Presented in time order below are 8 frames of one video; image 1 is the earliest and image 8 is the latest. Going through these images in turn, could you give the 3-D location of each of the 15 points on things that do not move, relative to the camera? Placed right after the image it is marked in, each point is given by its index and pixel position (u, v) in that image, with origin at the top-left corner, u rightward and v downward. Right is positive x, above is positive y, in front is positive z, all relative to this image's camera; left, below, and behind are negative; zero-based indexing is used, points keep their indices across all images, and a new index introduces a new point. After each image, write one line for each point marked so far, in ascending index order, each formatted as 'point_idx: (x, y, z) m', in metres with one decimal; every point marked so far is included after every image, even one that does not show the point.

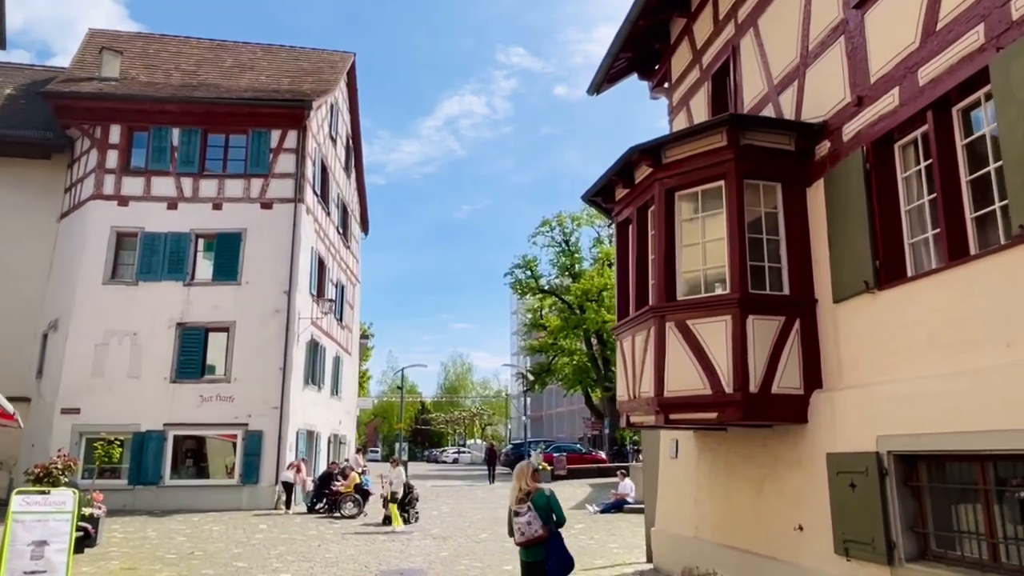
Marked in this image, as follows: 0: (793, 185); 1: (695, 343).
0: (+2.7, +1.0, +7.4) m
1: (+1.7, -0.5, +7.1) m
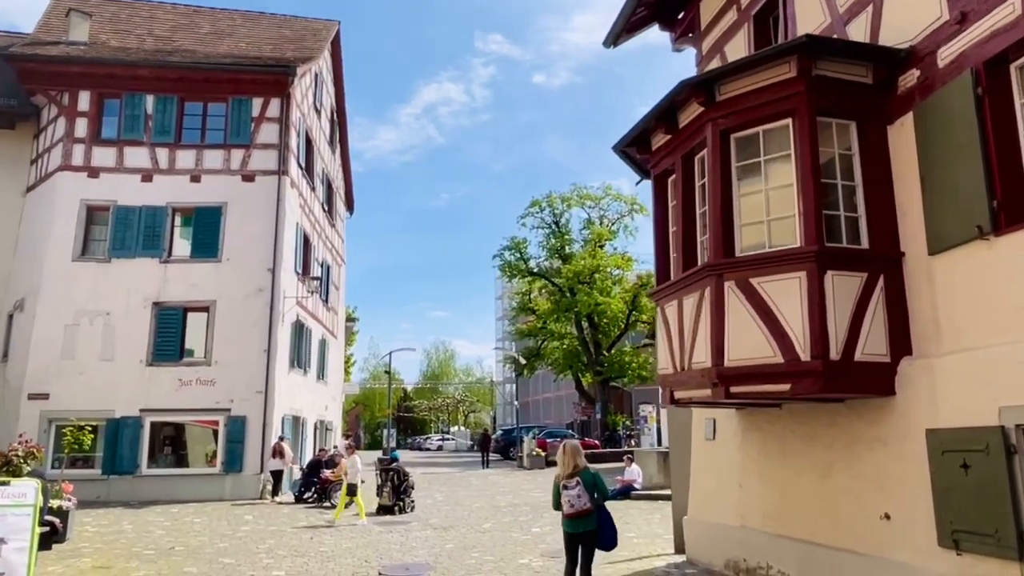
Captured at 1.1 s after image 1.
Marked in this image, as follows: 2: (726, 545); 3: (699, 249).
0: (+3.0, +1.4, +6.4) m
1: (+2.0, -0.1, +6.2) m
2: (+2.3, -2.8, +8.2) m
3: (+1.8, +0.4, +7.2) m
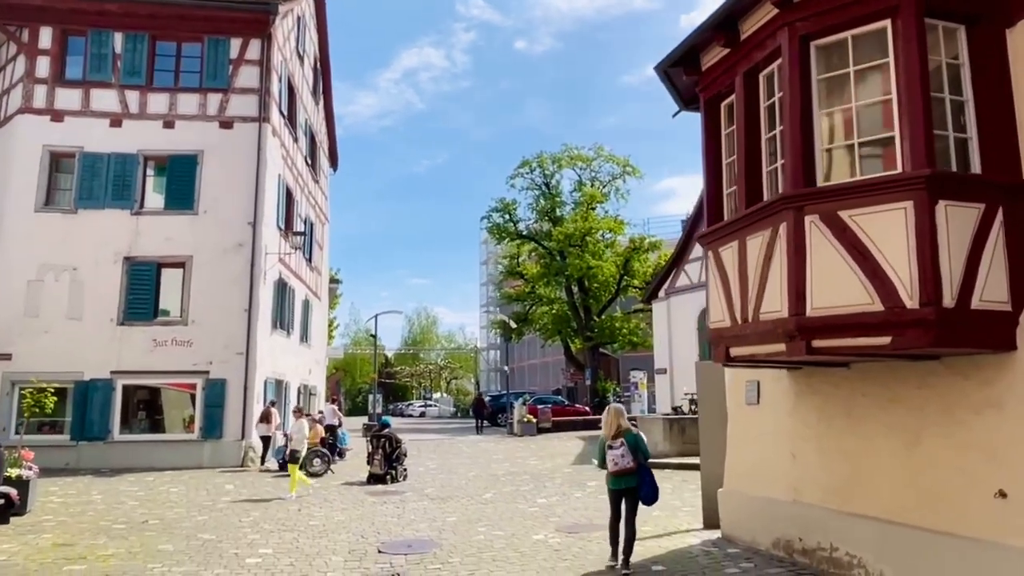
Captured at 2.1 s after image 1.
0: (+3.3, +1.8, +5.3) m
1: (+2.3, +0.3, +5.1) m
2: (+2.5, -2.3, +7.3) m
3: (+2.1, +0.9, +6.2) m
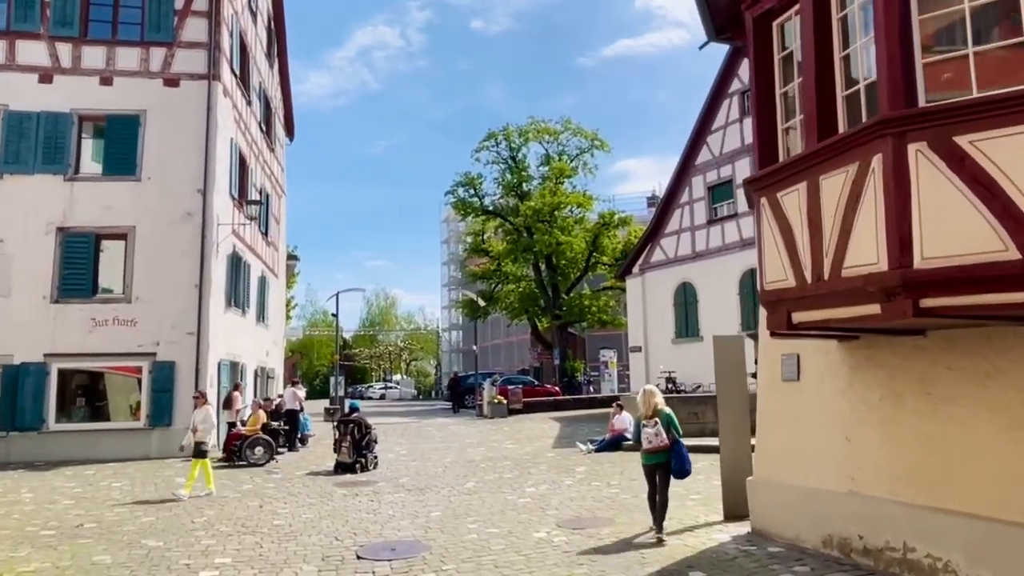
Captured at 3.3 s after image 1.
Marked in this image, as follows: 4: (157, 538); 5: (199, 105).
0: (+3.5, +2.2, +4.3) m
1: (+2.5, +0.6, +4.1) m
2: (+2.6, -1.9, +6.3) m
3: (+2.2, +1.2, +5.1) m
4: (-3.8, -2.7, +8.2) m
5: (-7.0, +4.1, +17.0) m
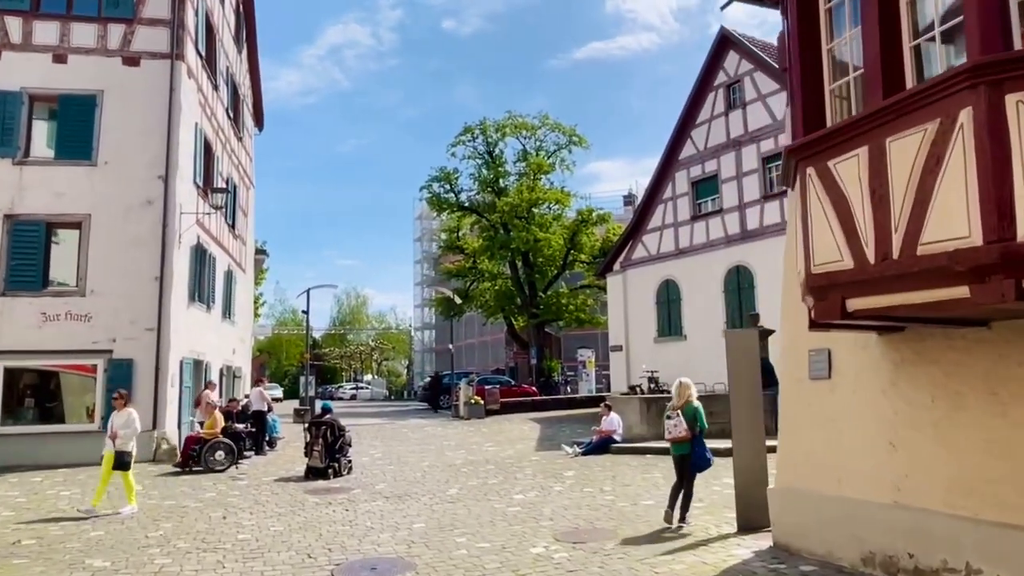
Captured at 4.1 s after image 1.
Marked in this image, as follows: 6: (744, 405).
0: (+3.6, +2.3, +3.6) m
1: (+2.6, +0.7, +3.4) m
2: (+2.6, -1.8, +5.6) m
3: (+2.3, +1.3, +4.4) m
4: (-3.9, -2.6, +7.2) m
5: (-7.4, +4.2, +15.9) m
6: (+2.3, -1.2, +7.6) m
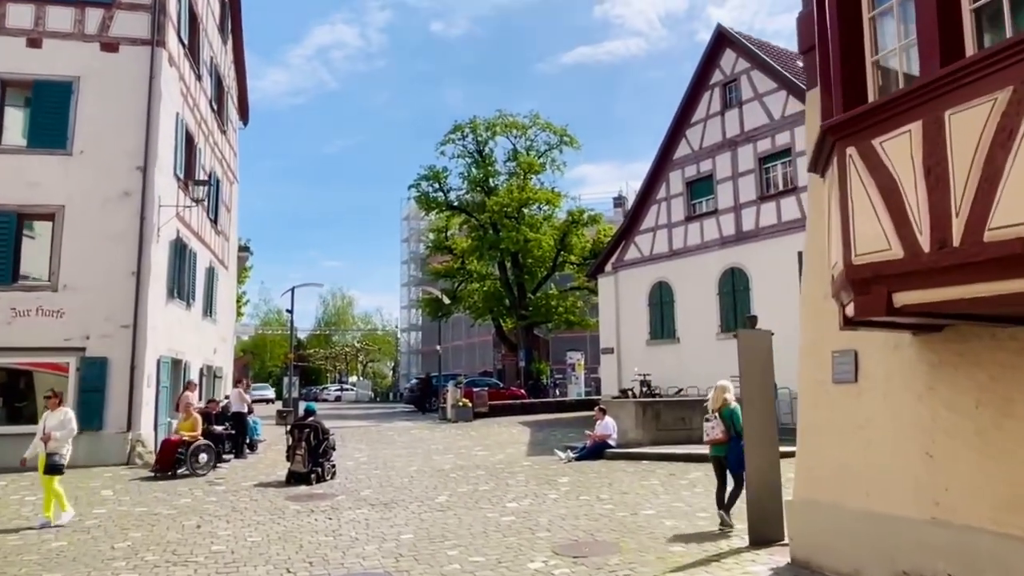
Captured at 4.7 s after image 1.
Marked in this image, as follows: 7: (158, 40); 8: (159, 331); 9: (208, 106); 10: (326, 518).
0: (+3.7, +2.3, +3.2) m
1: (+2.7, +0.7, +2.9) m
2: (+2.6, -1.8, +5.1) m
3: (+2.3, +1.4, +3.9) m
4: (-3.9, -2.5, +6.7) m
5: (-7.5, +4.3, +15.3) m
6: (+2.3, -1.2, +7.2) m
7: (-7.2, +5.0, +15.4) m
8: (-7.2, -0.9, +15.4) m
9: (-8.0, +4.8, +19.9) m
10: (-2.3, -2.8, +9.2) m
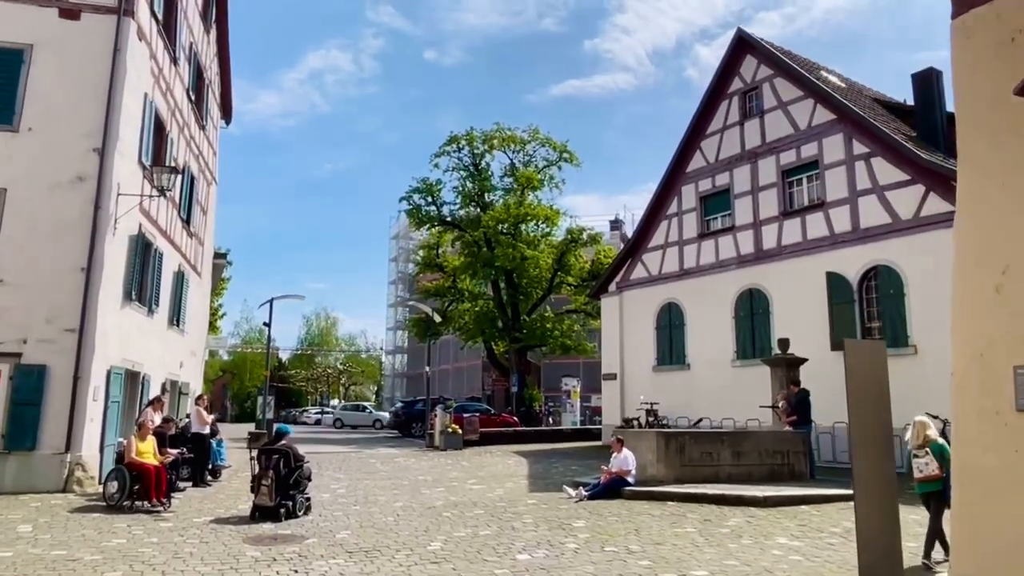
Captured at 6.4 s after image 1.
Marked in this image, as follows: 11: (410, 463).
0: (+4.1, +2.4, +1.5) m
1: (+3.0, +0.9, +1.2) m
2: (+2.9, -1.7, +3.3) m
3: (+2.7, +1.5, +2.2) m
4: (-3.7, -2.3, +4.7) m
5: (-7.3, +4.3, +13.5) m
6: (+2.5, -1.1, +5.4) m
7: (-7.0, +5.0, +13.7) m
8: (-7.1, -0.9, +13.4) m
9: (-7.9, +4.7, +18.1) m
10: (-2.1, -2.7, +7.3) m
11: (-2.5, -4.3, +18.3) m
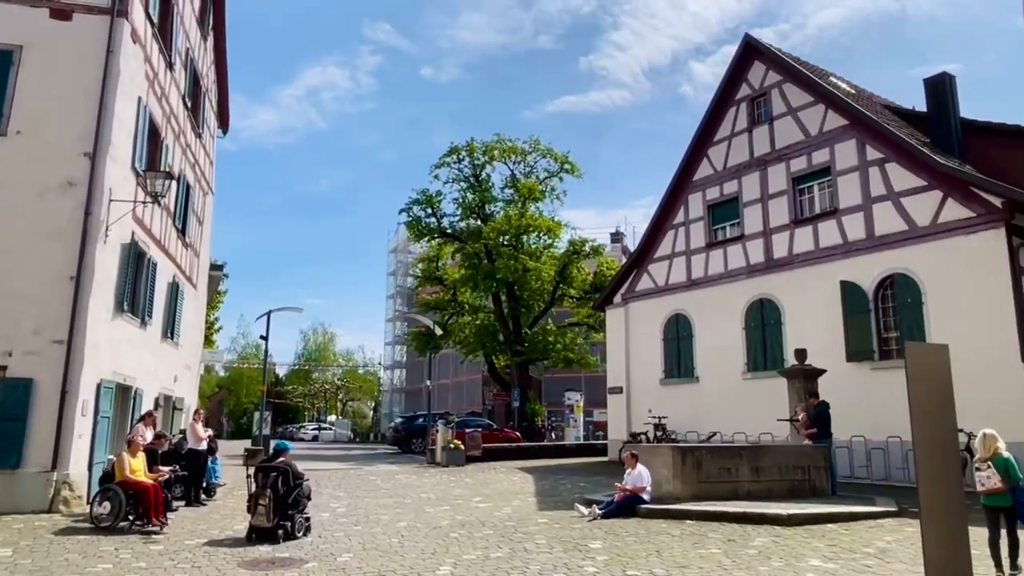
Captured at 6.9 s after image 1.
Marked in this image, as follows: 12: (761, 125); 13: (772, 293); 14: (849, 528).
0: (+4.2, +2.5, +1.1) m
1: (+3.2, +1.0, +0.7) m
2: (+3.0, -1.6, +2.8) m
3: (+2.8, +1.6, +1.7) m
4: (-3.6, -2.2, +4.1) m
5: (-7.2, +4.2, +13.0) m
6: (+2.7, -1.1, +4.8) m
7: (-6.9, +4.9, +13.2) m
8: (-7.0, -1.1, +12.9) m
9: (-7.8, +4.4, +17.7) m
10: (-2.0, -2.7, +6.7) m
11: (-2.4, -4.5, +17.7) m
12: (+6.5, +4.3, +19.9) m
13: (+6.5, -0.1, +19.0) m
14: (+4.6, -3.3, +10.2) m
